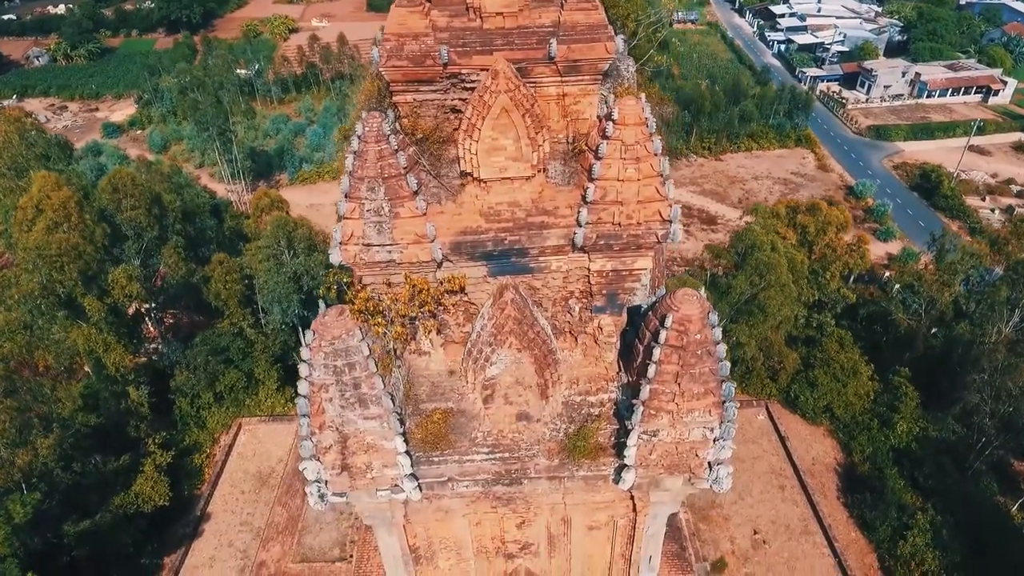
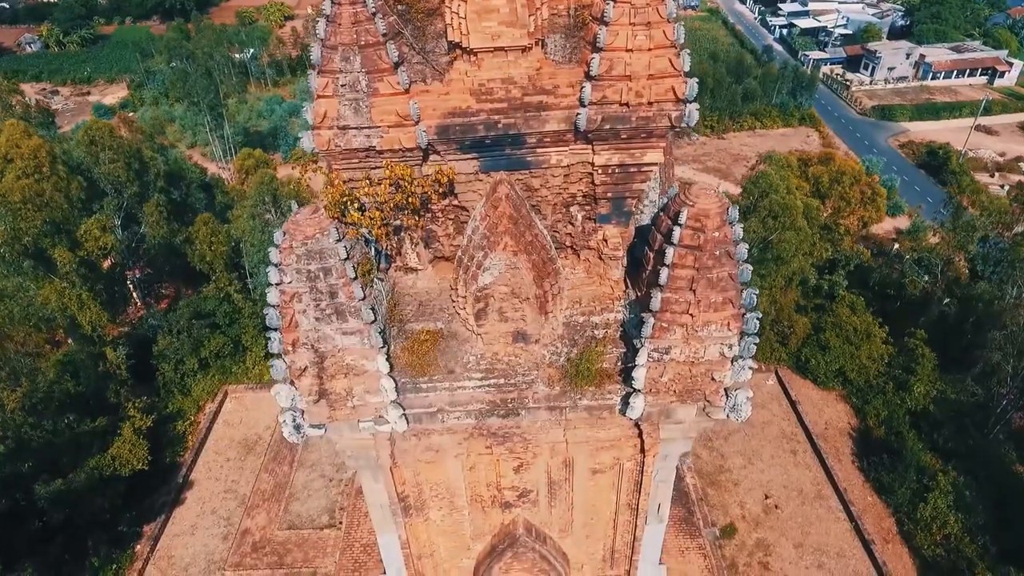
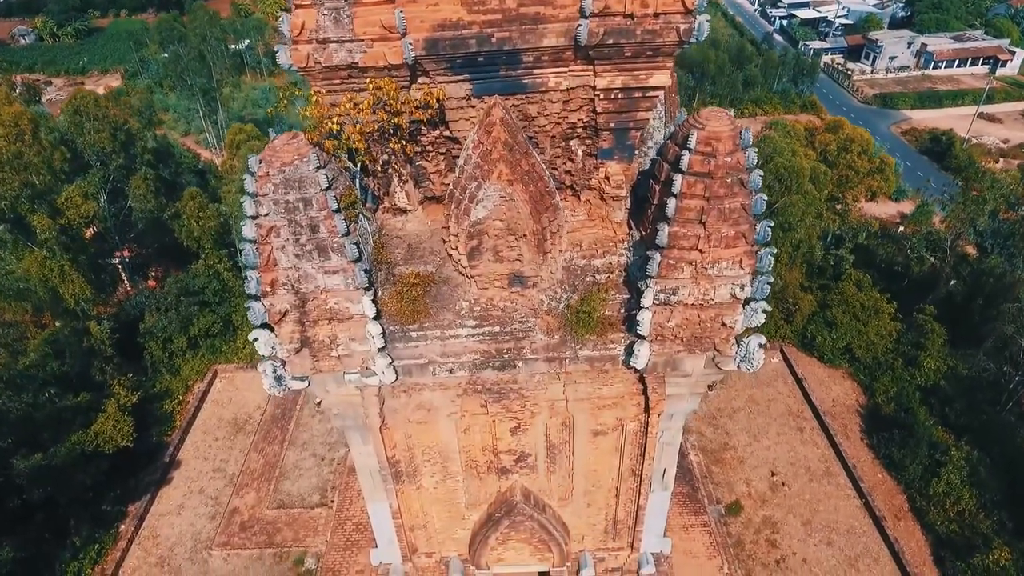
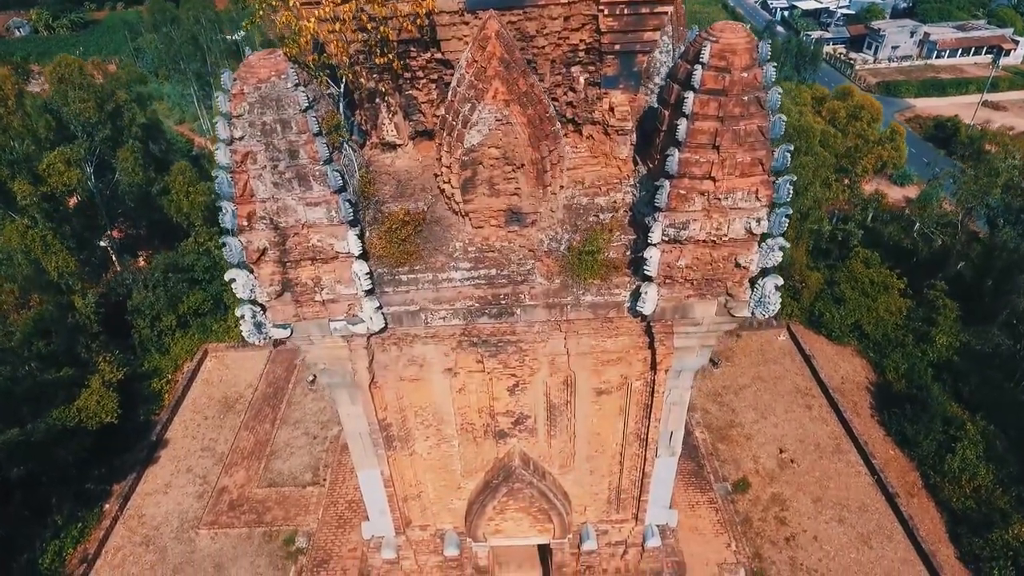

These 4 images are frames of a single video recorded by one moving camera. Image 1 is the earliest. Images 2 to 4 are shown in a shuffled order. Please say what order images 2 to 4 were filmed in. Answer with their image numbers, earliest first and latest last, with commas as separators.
2, 3, 4
